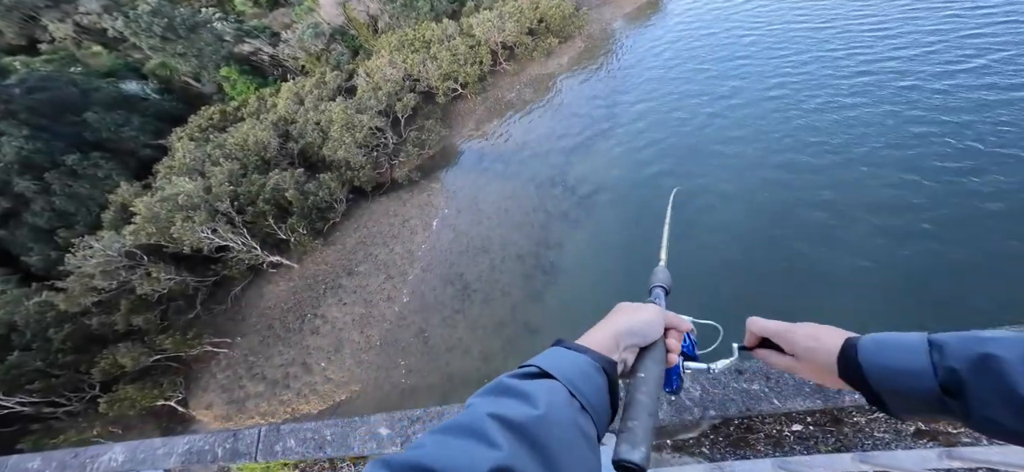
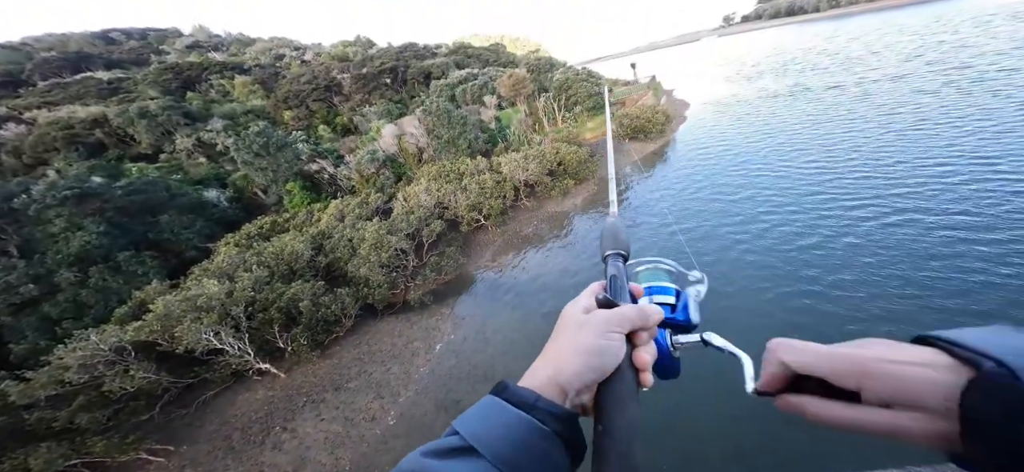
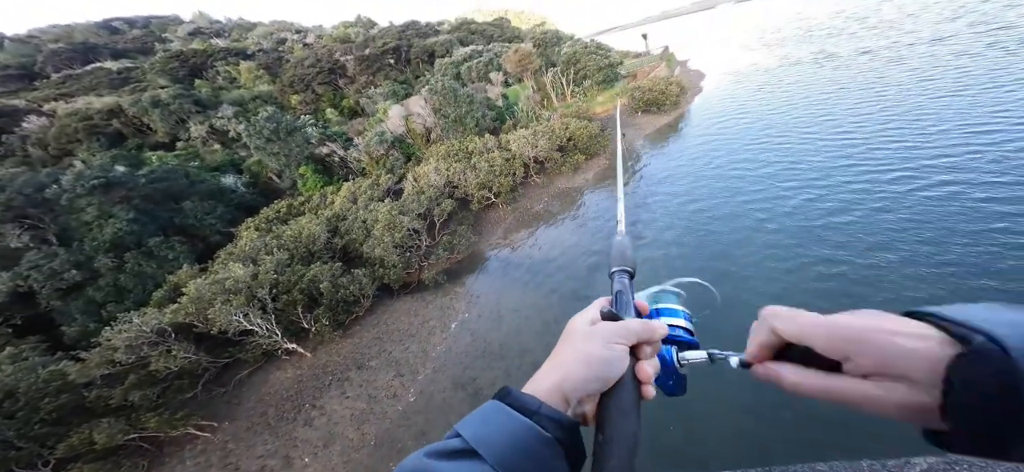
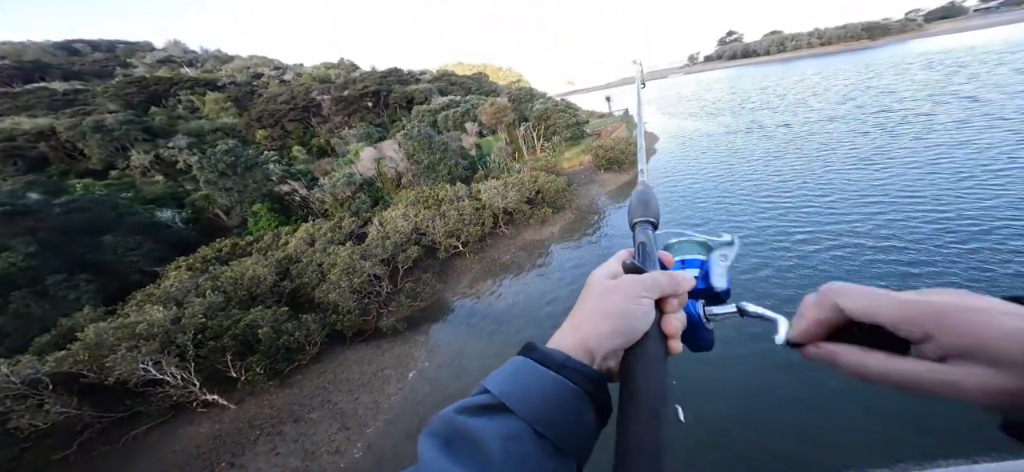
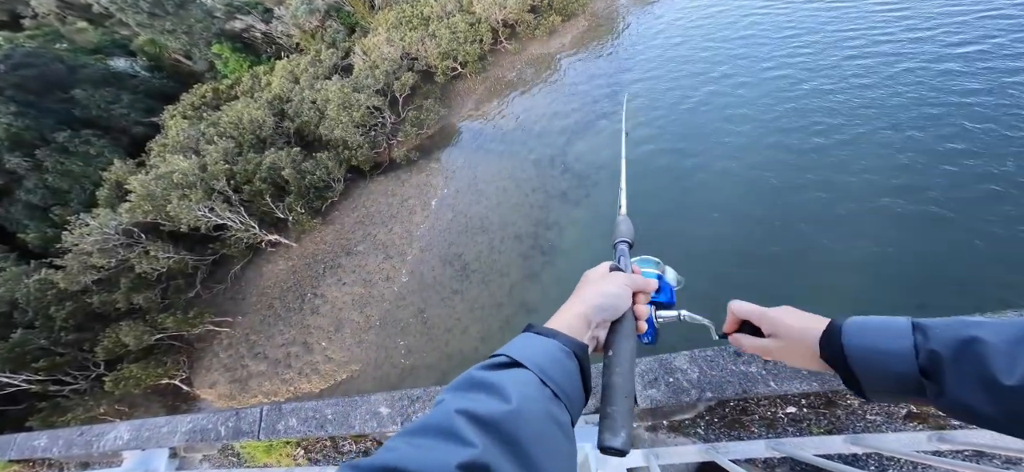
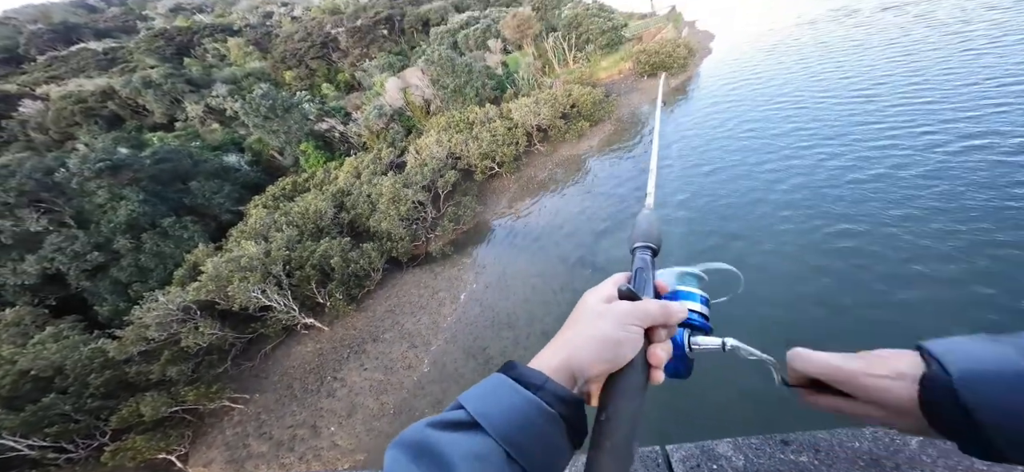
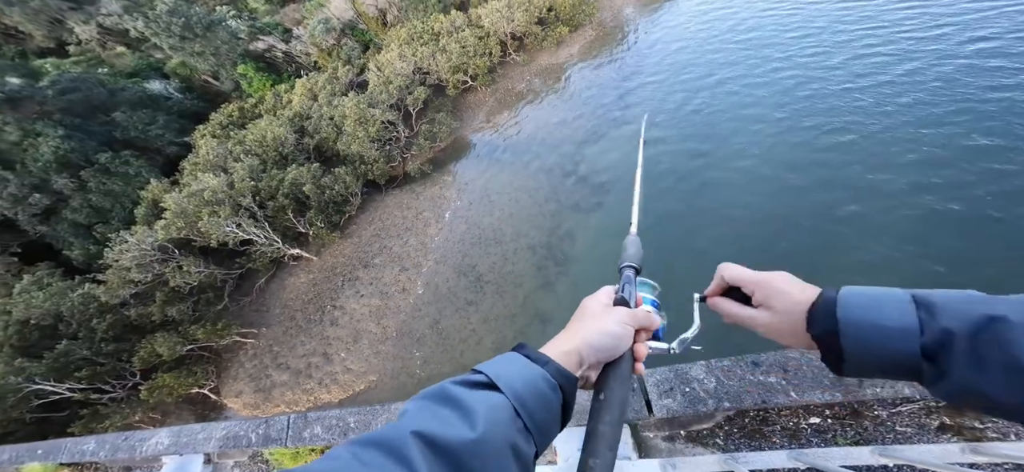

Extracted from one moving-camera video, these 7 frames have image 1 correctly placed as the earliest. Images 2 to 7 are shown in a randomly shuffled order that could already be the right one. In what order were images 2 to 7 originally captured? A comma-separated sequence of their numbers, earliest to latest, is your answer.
5, 7, 6, 3, 2, 4
